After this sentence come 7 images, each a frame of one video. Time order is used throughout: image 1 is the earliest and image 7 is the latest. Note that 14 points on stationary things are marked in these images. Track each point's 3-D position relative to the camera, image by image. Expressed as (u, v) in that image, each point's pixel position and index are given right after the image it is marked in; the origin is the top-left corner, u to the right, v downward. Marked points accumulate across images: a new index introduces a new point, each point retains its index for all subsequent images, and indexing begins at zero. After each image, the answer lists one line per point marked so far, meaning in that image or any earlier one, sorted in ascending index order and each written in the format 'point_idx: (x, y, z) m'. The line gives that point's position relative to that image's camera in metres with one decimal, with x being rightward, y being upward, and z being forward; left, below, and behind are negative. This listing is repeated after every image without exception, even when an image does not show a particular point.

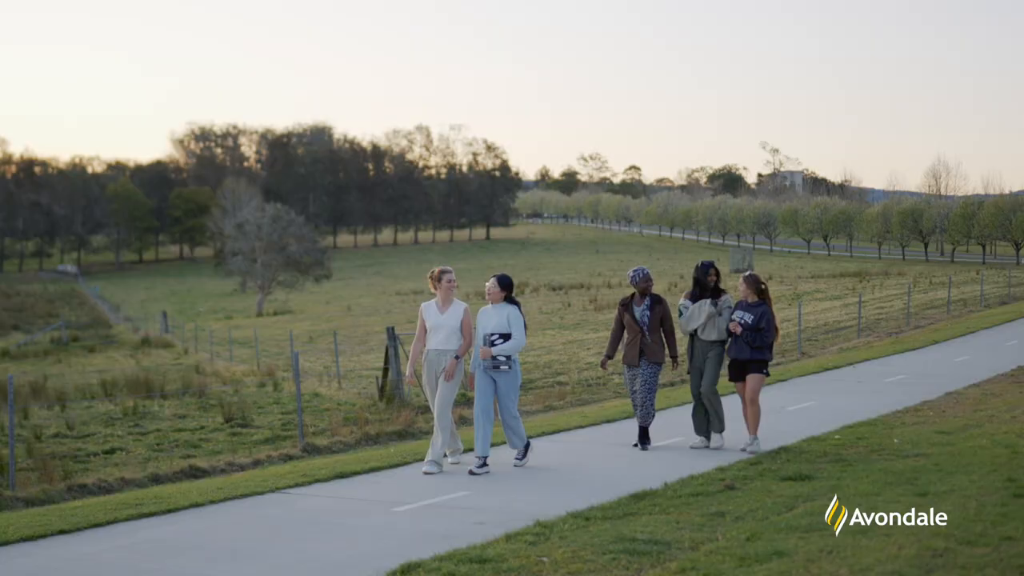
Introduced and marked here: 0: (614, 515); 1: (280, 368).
0: (+1.0, -2.2, +10.7) m
1: (-3.6, -1.2, +17.7) m
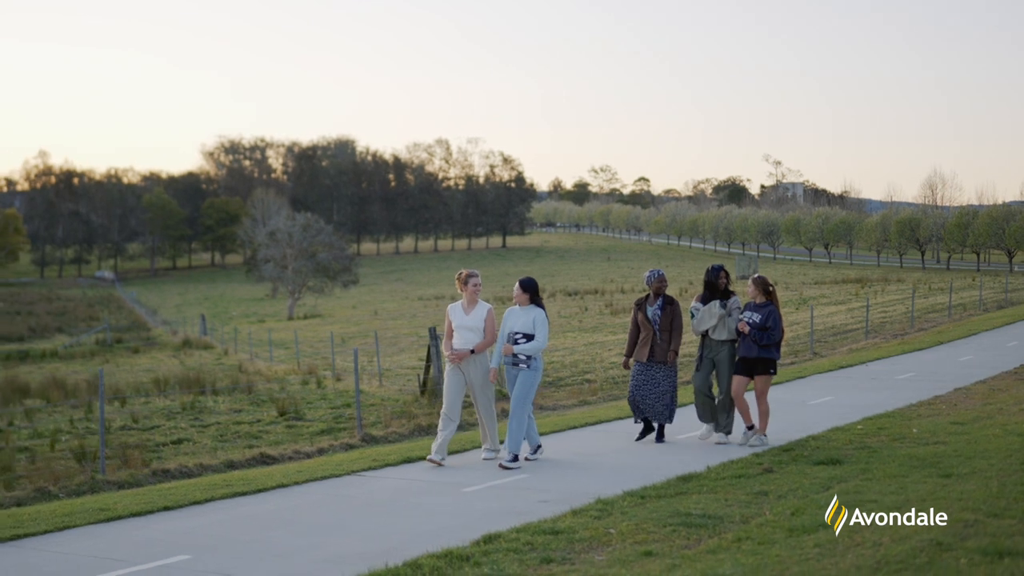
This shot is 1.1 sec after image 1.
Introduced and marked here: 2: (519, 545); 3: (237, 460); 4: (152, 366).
0: (+1.6, -2.2, +11.6) m
1: (-3.1, -1.3, +18.5) m
2: (+0.1, -2.3, +10.0) m
3: (-3.2, -2.0, +13.1) m
4: (-5.9, -1.3, +18.3) m
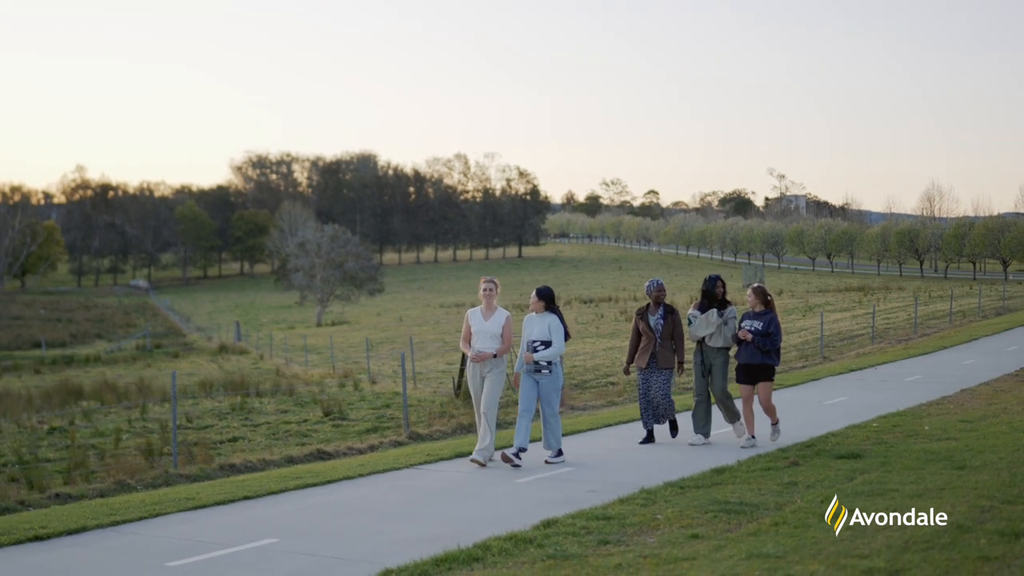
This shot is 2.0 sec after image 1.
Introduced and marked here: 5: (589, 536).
0: (+2.1, -2.3, +12.5) m
1: (-2.7, -1.4, +19.4) m
2: (+0.6, -2.4, +10.9) m
3: (-2.7, -2.1, +14.0) m
4: (-5.5, -1.4, +19.1) m
5: (+0.7, -2.4, +10.8) m
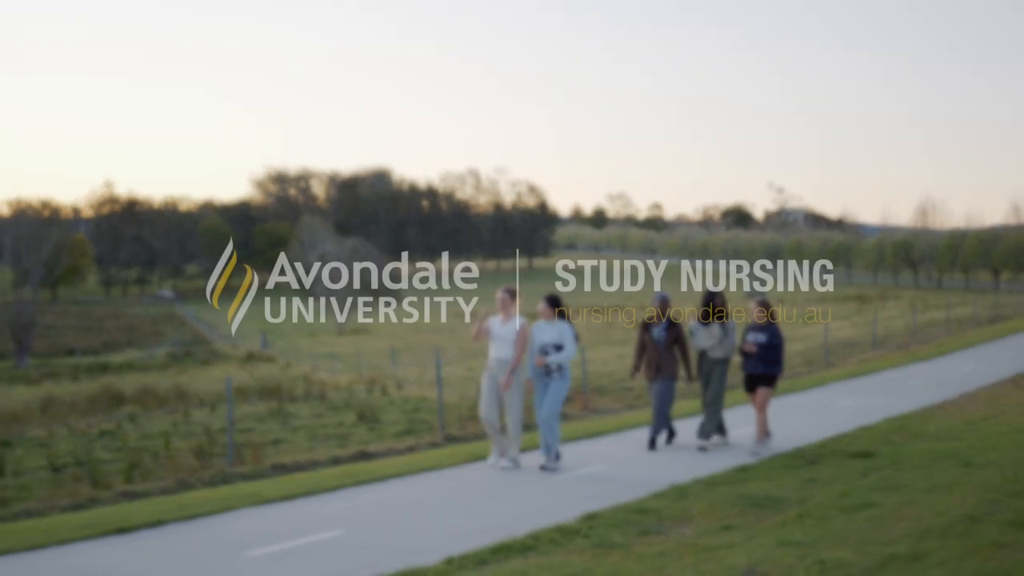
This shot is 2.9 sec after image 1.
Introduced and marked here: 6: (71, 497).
0: (+2.6, -2.4, +13.4) m
1: (-2.4, -1.6, +20.1) m
2: (+1.1, -2.5, +11.7) m
3: (-2.3, -2.2, +14.7) m
4: (-5.1, -1.6, +19.9) m
5: (+1.2, -2.5, +11.6) m
6: (-5.2, -2.5, +13.1) m
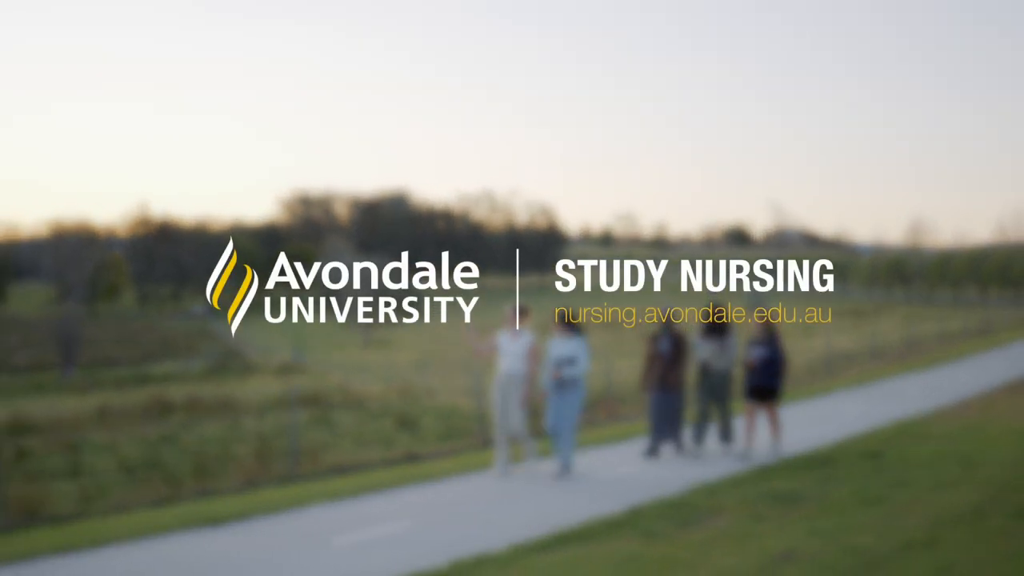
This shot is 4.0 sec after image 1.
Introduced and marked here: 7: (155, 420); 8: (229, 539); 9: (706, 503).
0: (+3.2, -2.6, +14.6) m
1: (-1.9, -1.9, +21.3) m
2: (+1.7, -2.7, +12.9) m
3: (-1.8, -2.4, +15.9) m
4: (-4.7, -1.9, +20.9) m
5: (+1.8, -2.7, +12.8) m
6: (-4.6, -2.6, +14.1) m
7: (-5.8, -2.2, +18.0) m
8: (-3.1, -2.8, +12.1) m
9: (+2.4, -2.6, +13.6) m
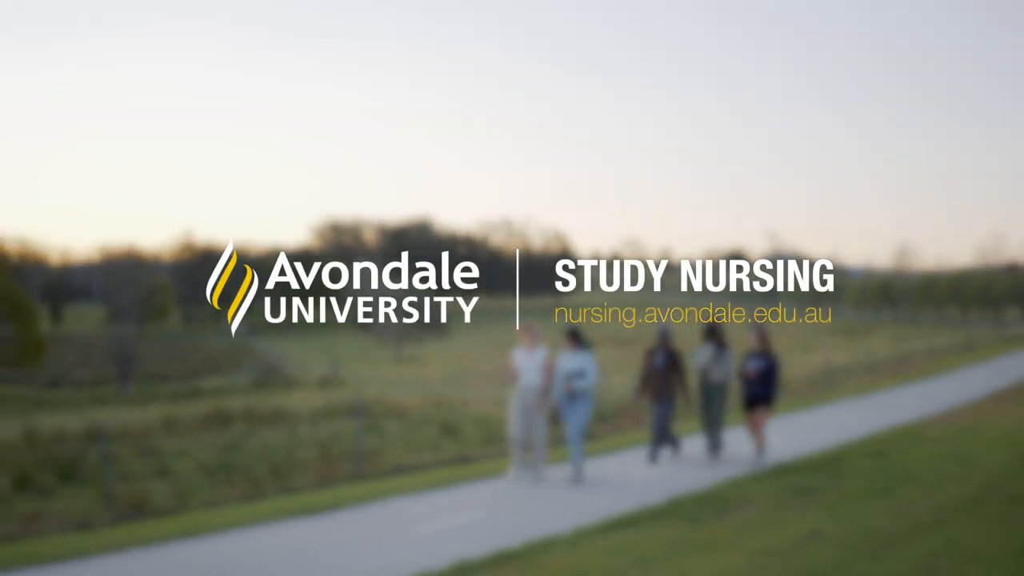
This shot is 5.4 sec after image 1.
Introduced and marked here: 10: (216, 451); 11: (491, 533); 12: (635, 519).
0: (+3.9, -2.8, +16.4) m
1: (-1.4, -2.3, +23.0) m
2: (+2.4, -2.9, +14.7) m
3: (-1.1, -2.7, +17.5) m
4: (-4.1, -2.3, +22.6) m
5: (+2.6, -2.9, +14.6) m
6: (-3.9, -2.9, +15.8) m
7: (-5.2, -2.5, +19.7) m
8: (-2.4, -3.0, +13.8) m
9: (+3.1, -2.9, +15.3) m
10: (-4.9, -2.7, +18.2) m
11: (-0.2, -3.0, +13.6) m
12: (+1.7, -2.9, +14.0) m
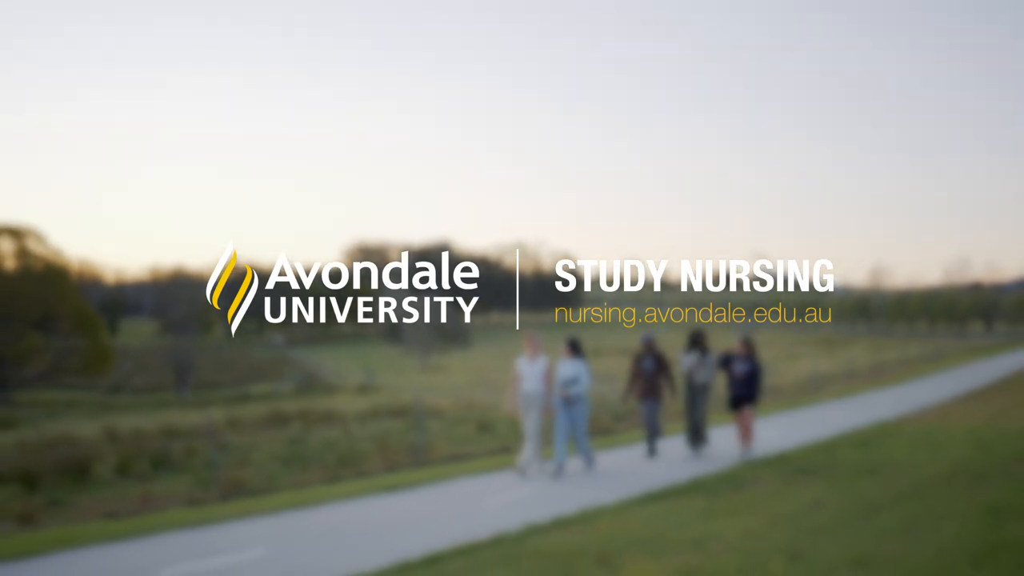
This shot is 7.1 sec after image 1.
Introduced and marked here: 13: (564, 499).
0: (+4.5, -3.0, +19.1) m
1: (-0.9, -2.6, +25.5) m
2: (+3.2, -3.1, +17.3) m
3: (-0.5, -3.0, +20.1) m
4: (-3.6, -2.6, +25.0) m
5: (+3.3, -3.1, +17.2) m
6: (-3.2, -3.1, +18.2) m
7: (-4.6, -2.8, +22.0) m
8: (-1.6, -3.1, +16.3) m
9: (+3.8, -3.0, +18.0) m
10: (-4.3, -2.9, +20.6) m
11: (+0.5, -3.1, +16.2) m
12: (+2.4, -3.1, +16.6) m
13: (+0.8, -3.1, +16.7) m
